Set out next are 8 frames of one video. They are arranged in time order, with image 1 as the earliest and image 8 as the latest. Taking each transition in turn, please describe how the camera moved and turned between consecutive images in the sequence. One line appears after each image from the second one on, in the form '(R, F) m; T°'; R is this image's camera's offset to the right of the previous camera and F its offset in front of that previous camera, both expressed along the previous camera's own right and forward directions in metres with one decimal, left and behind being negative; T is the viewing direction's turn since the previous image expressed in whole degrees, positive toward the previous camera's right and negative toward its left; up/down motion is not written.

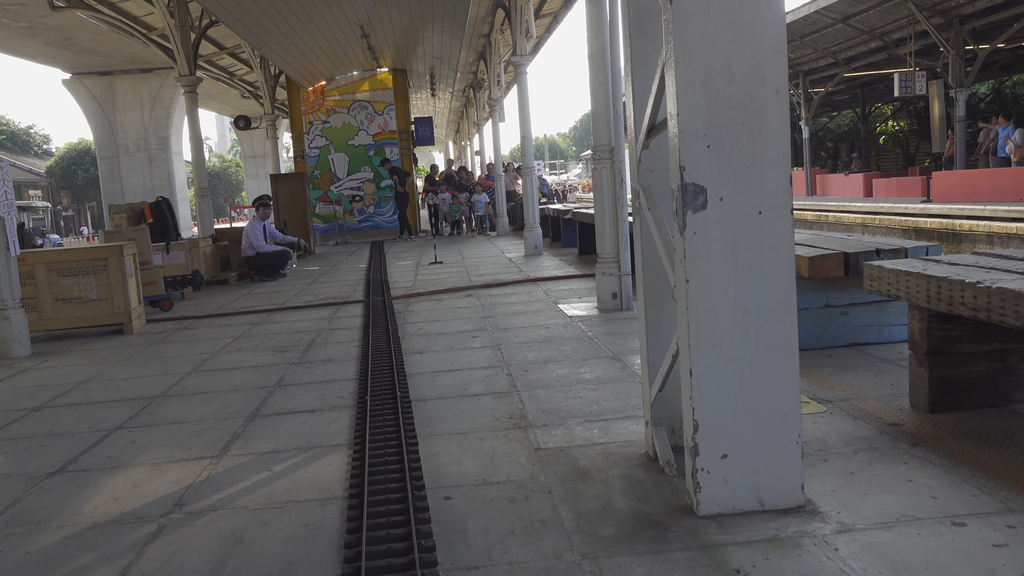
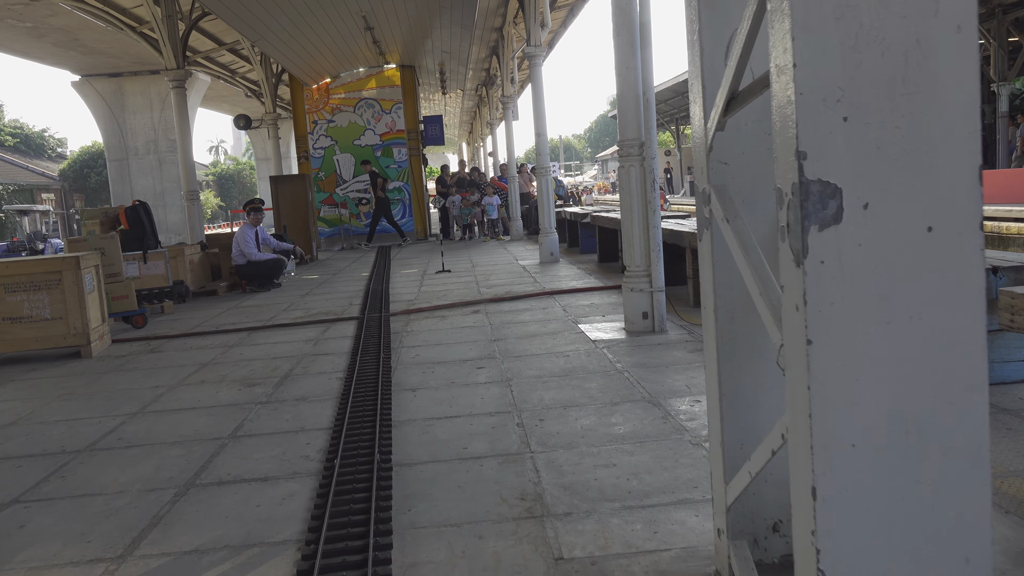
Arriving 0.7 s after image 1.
(0.0, +1.1) m; -1°
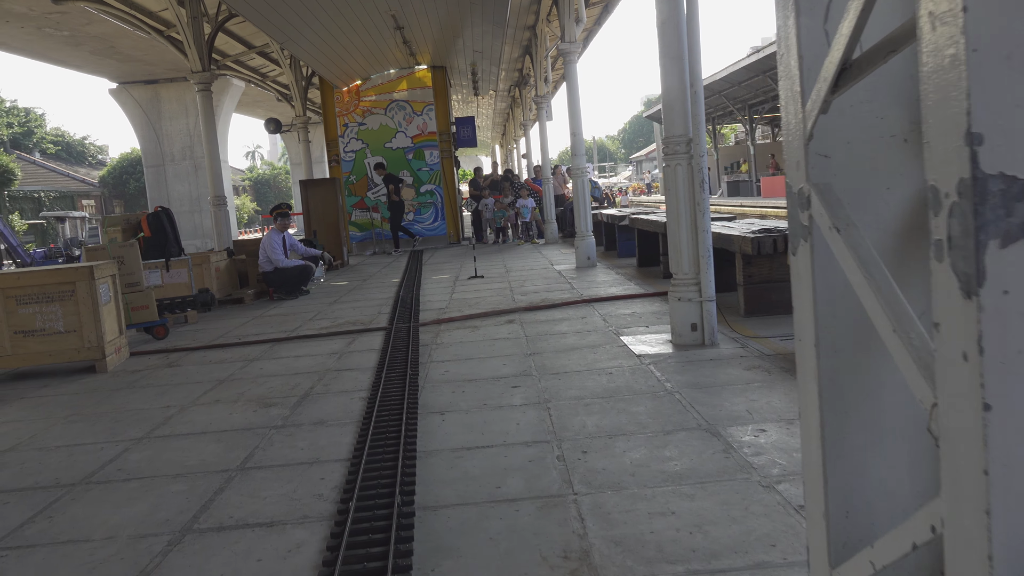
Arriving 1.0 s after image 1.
(0.0, +0.5) m; -2°
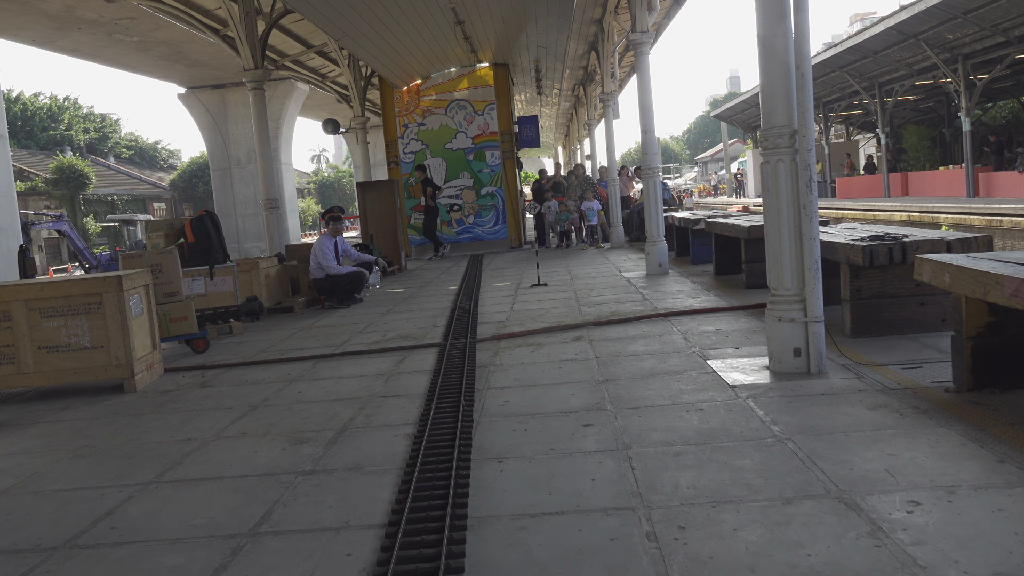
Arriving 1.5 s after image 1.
(-0.1, +0.8) m; -4°
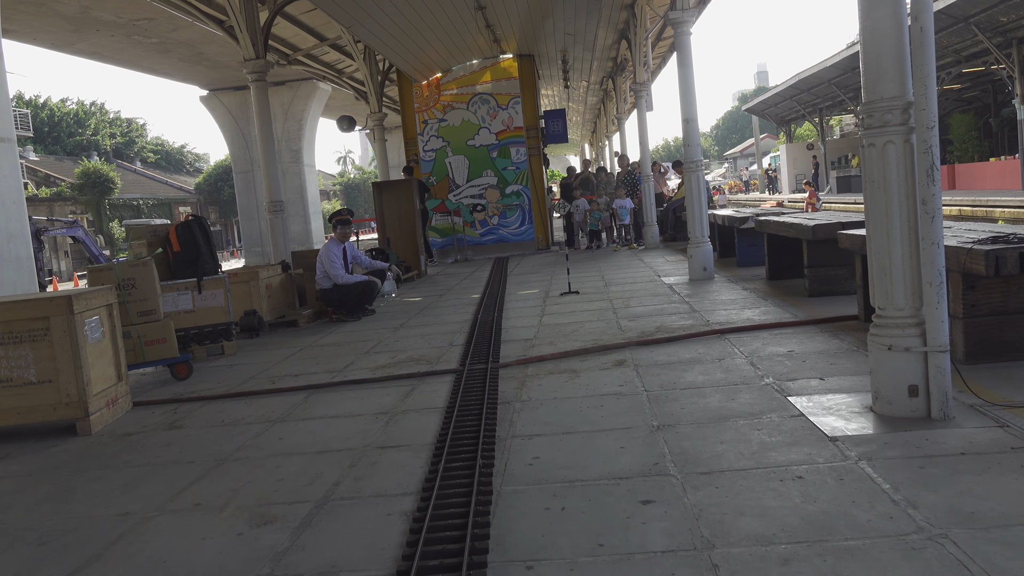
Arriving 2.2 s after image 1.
(0.0, +1.2) m; -2°
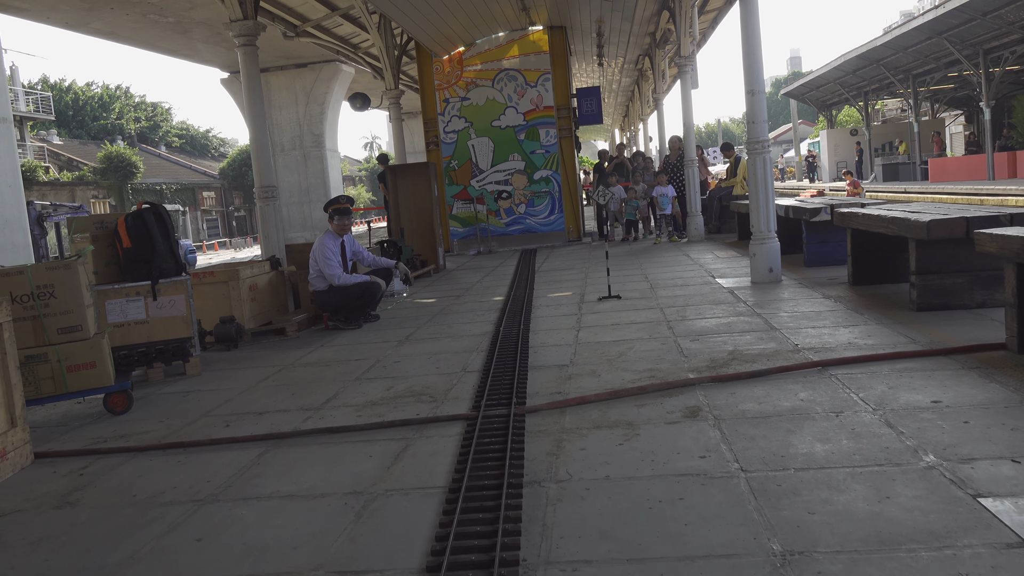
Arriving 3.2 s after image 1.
(0.0, +1.7) m; -2°
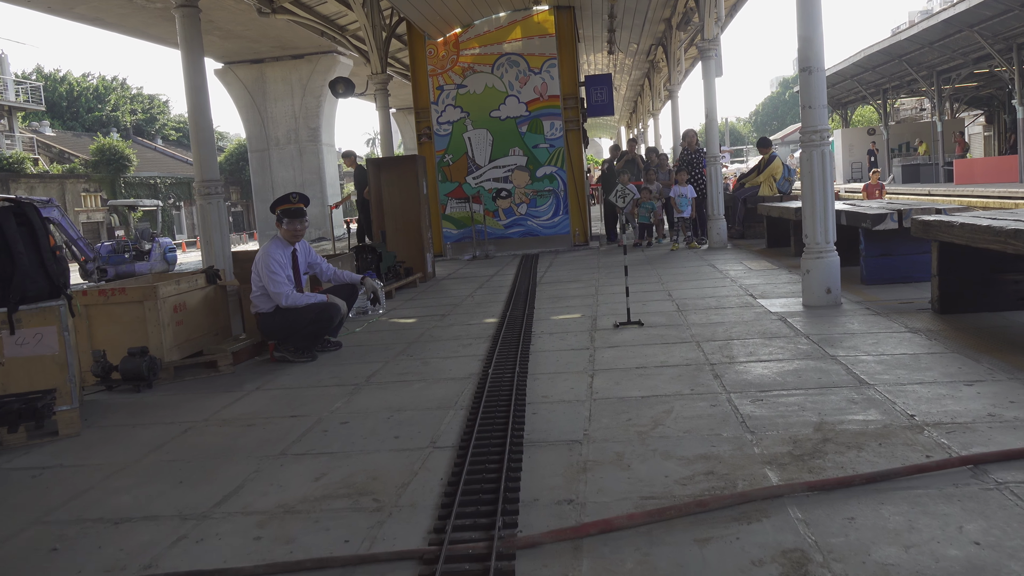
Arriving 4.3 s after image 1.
(+0.1, +1.8) m; 0°
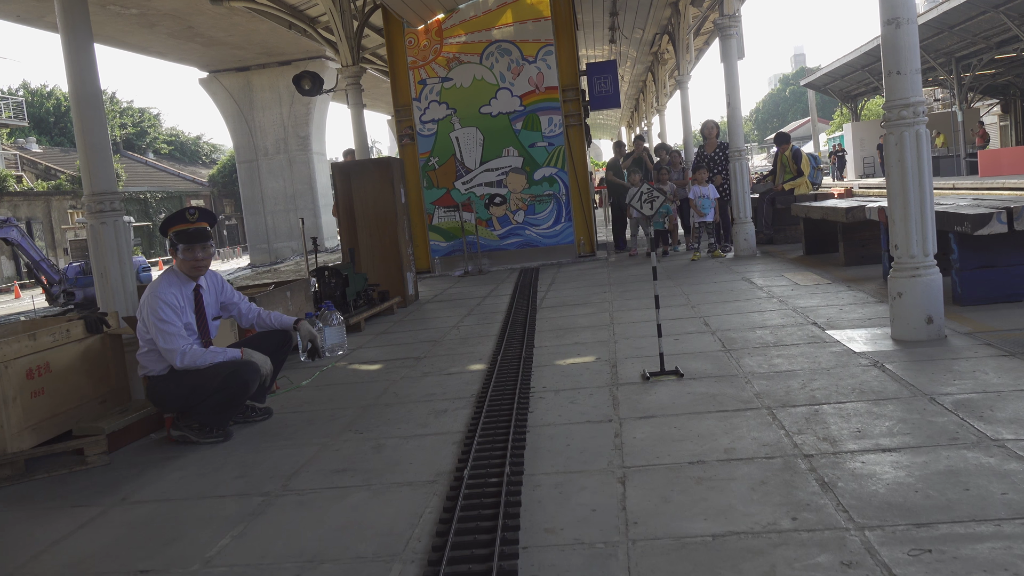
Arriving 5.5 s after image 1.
(+0.1, +1.9) m; 0°
